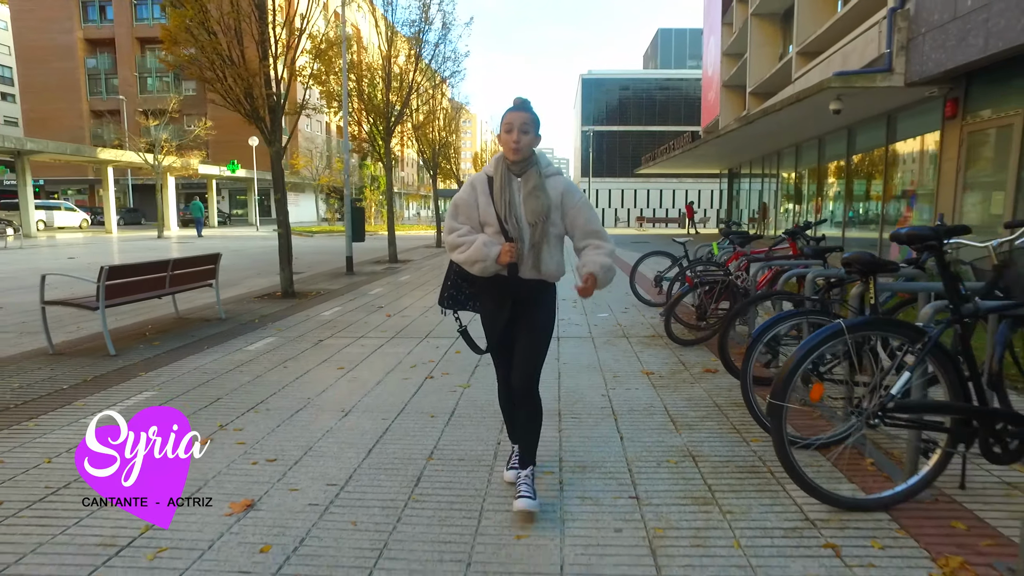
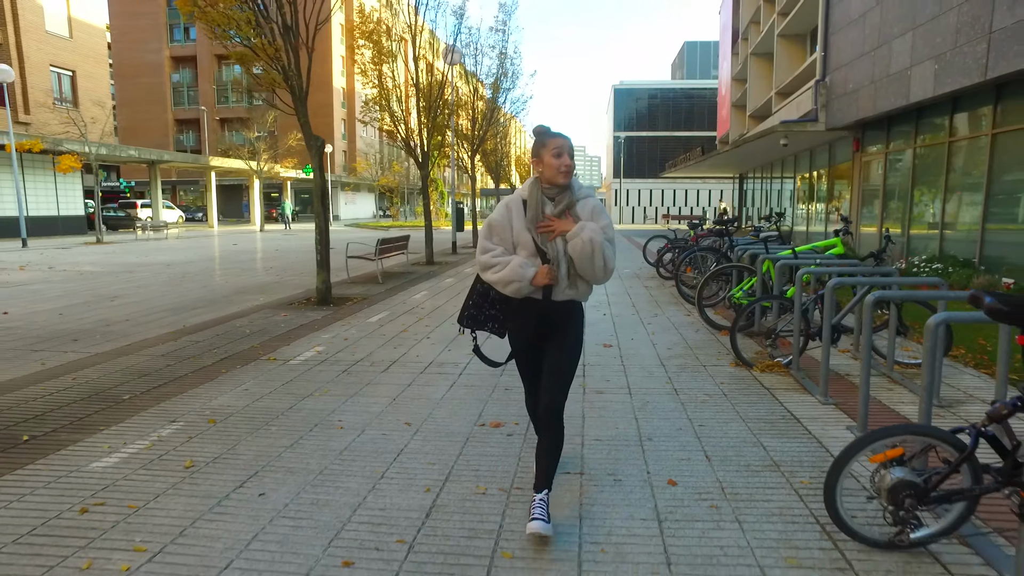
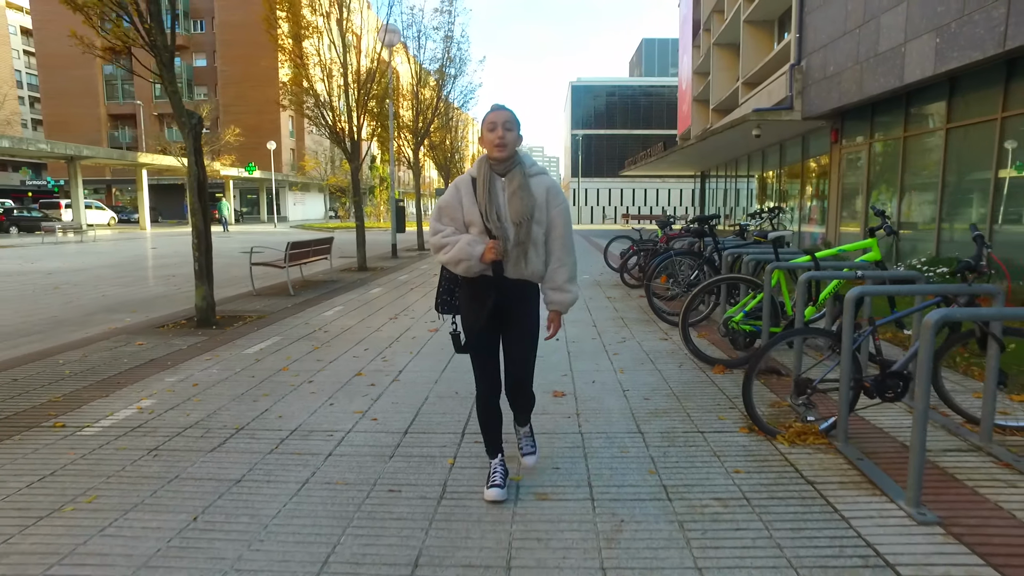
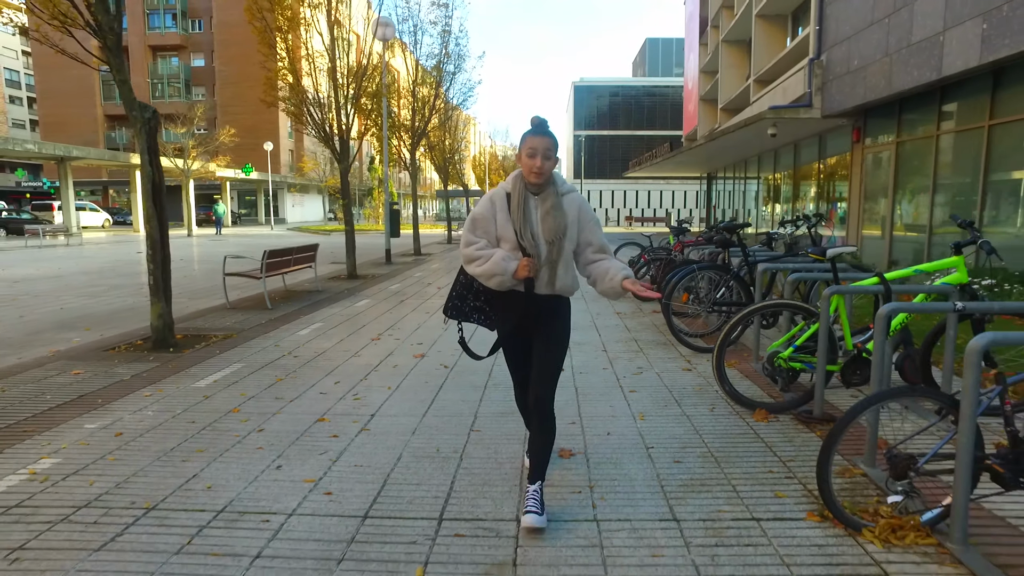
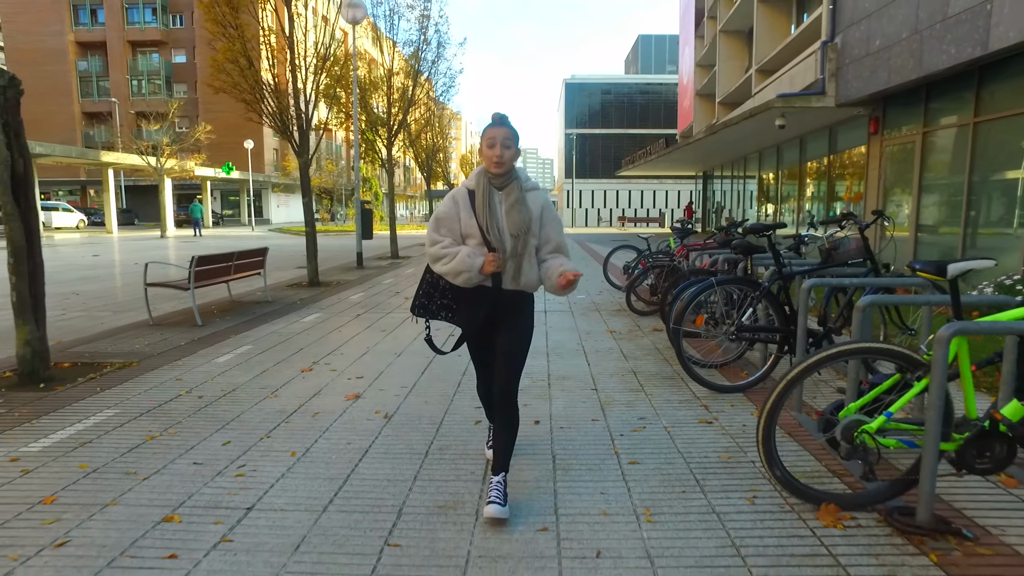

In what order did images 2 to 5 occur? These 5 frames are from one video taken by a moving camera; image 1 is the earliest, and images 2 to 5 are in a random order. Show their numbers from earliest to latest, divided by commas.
5, 4, 3, 2
